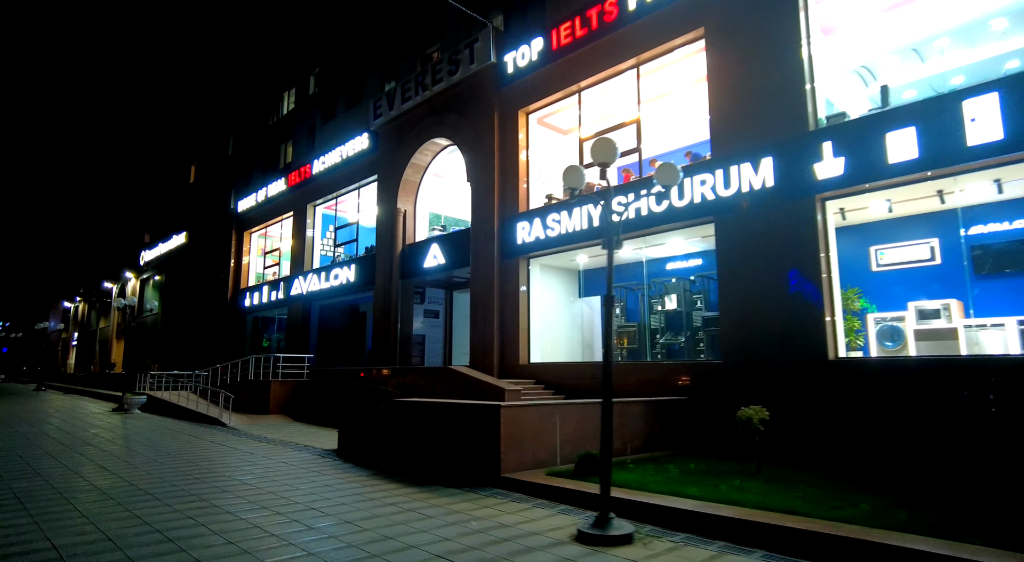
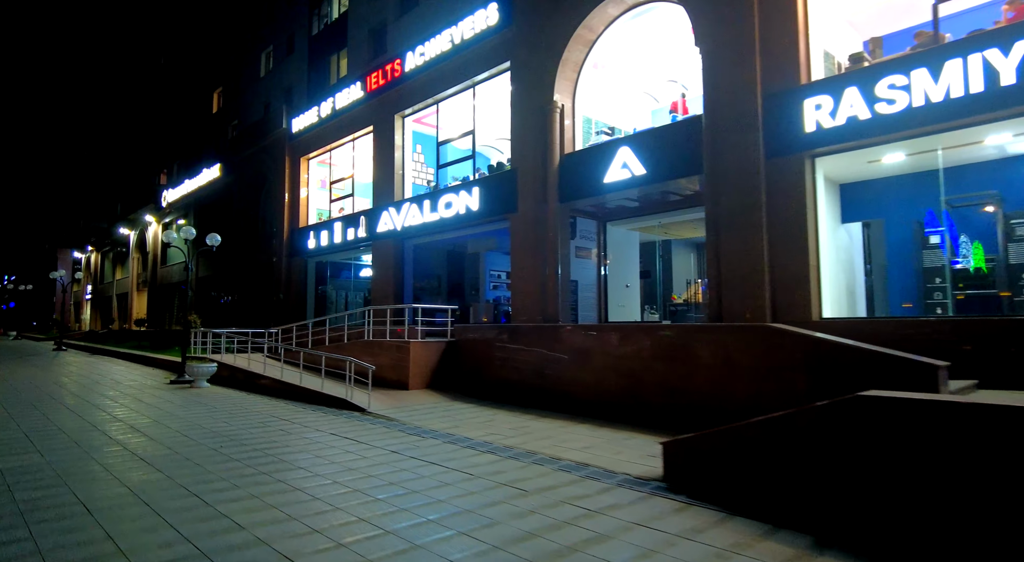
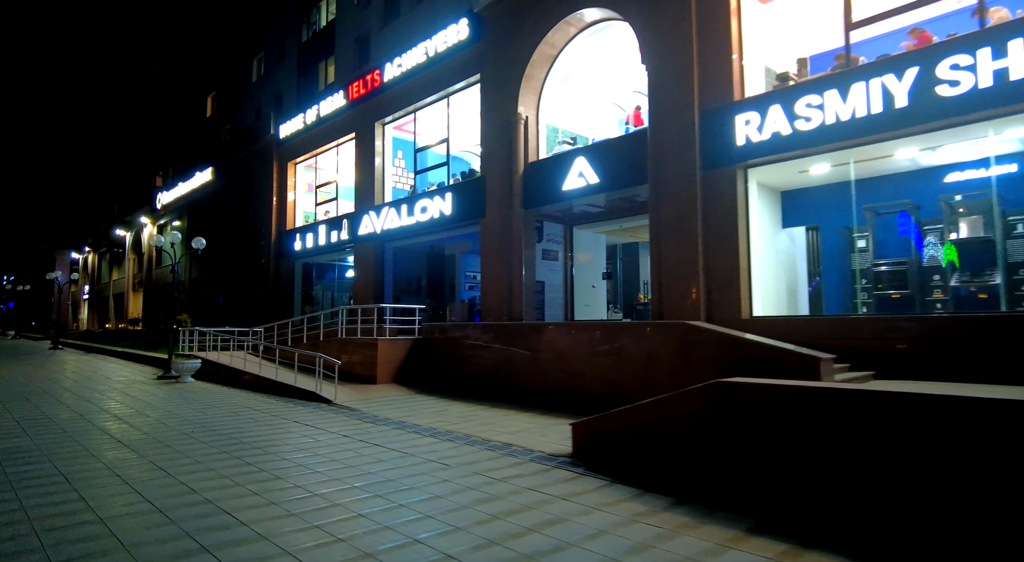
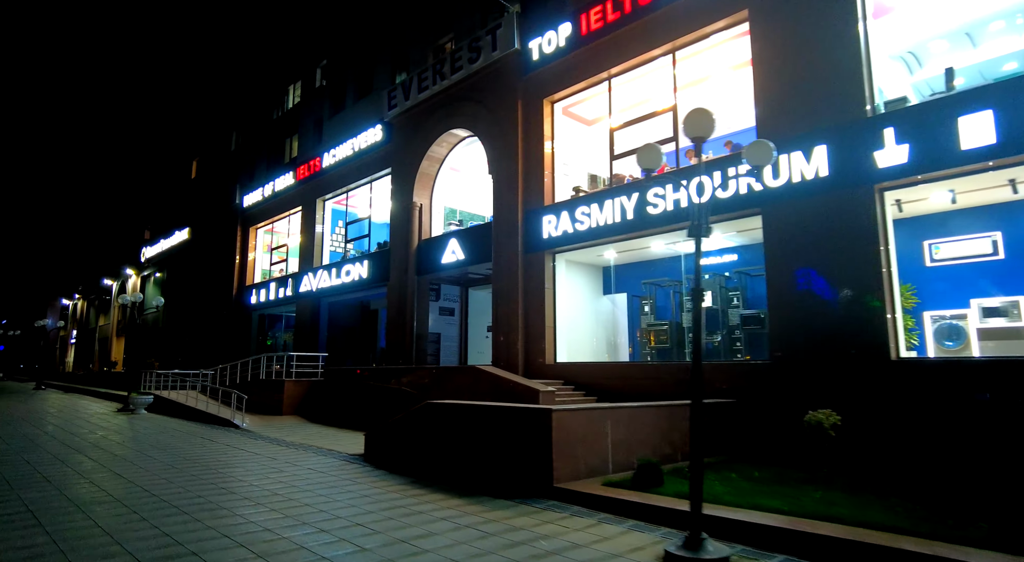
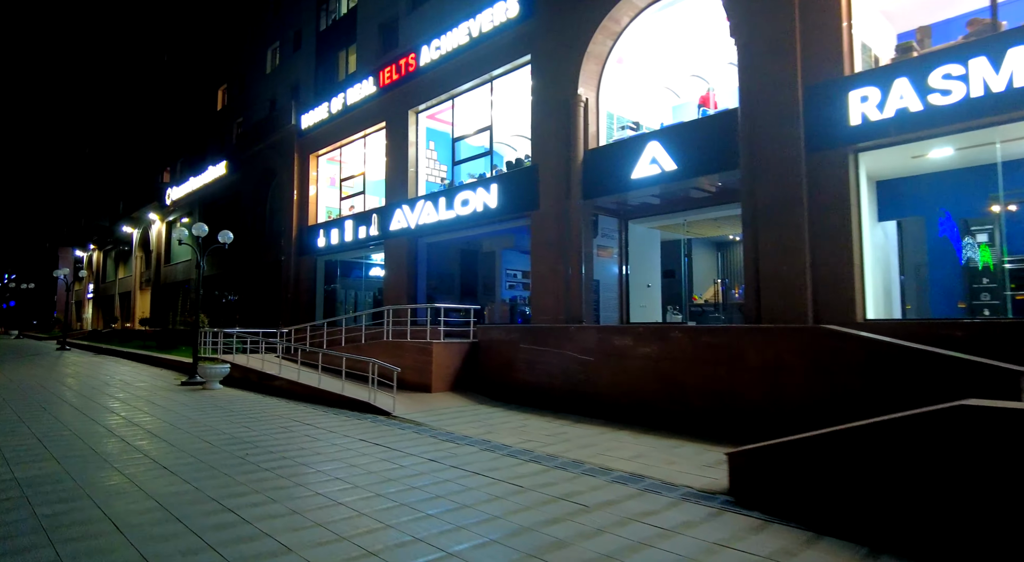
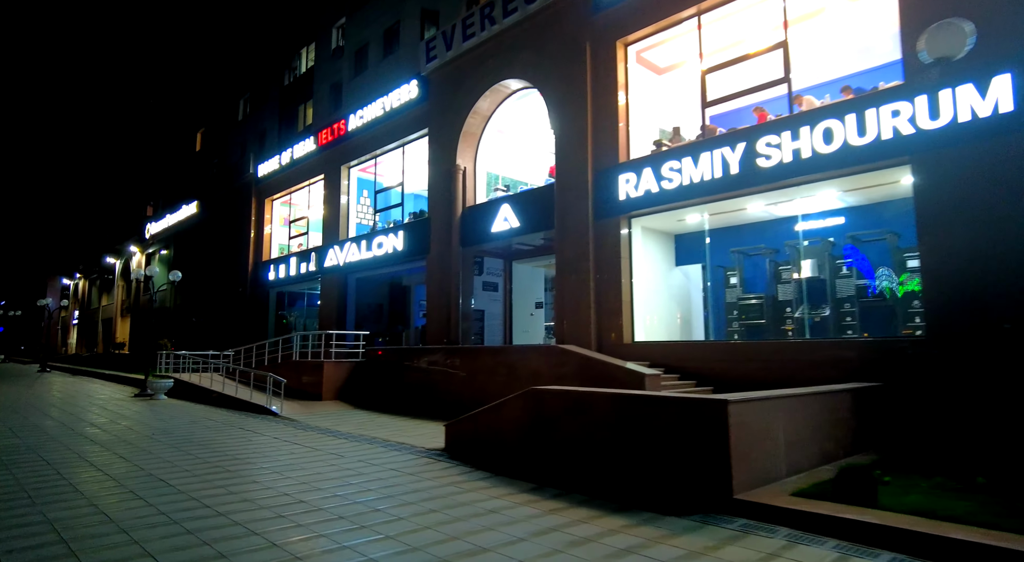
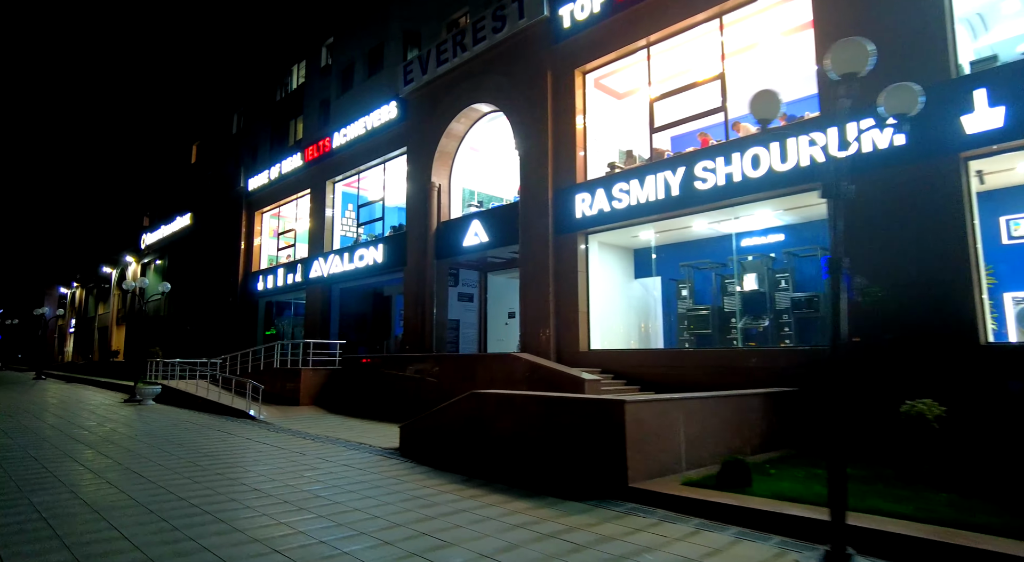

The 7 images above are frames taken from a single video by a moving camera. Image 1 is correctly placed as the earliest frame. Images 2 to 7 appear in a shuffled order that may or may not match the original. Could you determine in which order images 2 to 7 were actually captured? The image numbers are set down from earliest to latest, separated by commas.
4, 7, 6, 3, 2, 5
